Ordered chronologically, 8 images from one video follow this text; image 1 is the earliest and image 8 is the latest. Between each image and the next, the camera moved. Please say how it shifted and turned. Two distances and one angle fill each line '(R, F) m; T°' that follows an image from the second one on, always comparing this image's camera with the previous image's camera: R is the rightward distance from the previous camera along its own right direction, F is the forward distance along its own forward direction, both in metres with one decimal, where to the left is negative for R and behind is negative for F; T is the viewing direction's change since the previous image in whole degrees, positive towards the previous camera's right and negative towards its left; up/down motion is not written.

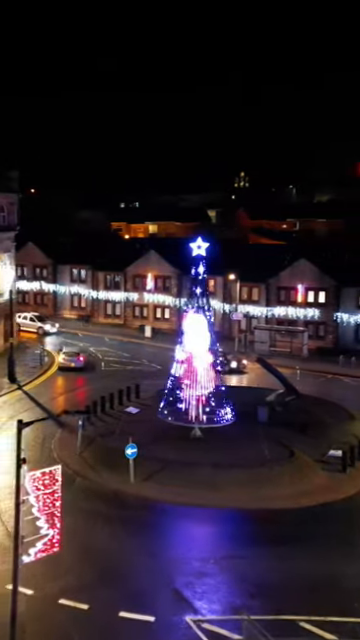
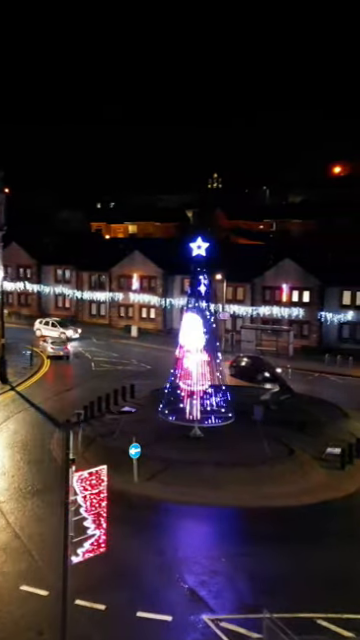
(-0.3, 0.0) m; 0°
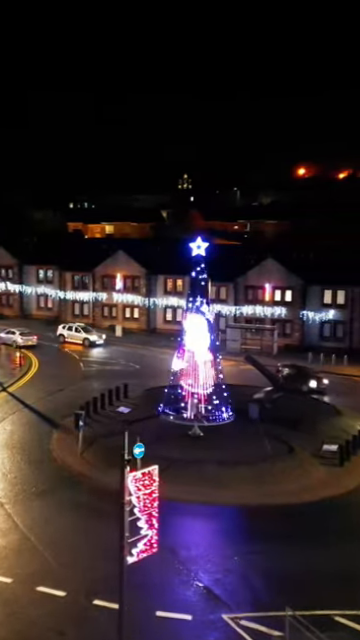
(-0.3, 0.0) m; +1°
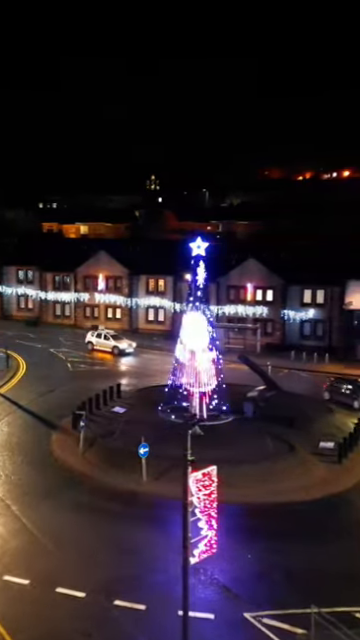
(-0.3, 0.0) m; +1°
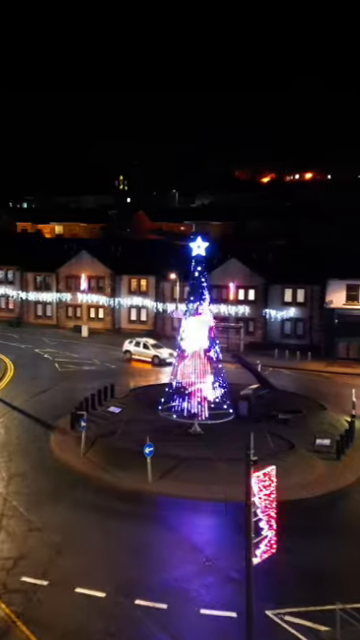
(-0.3, 0.0) m; +1°
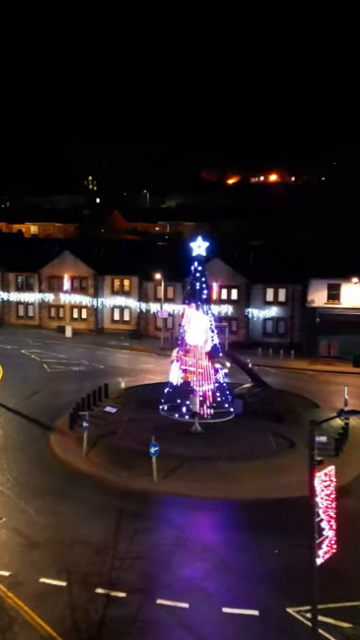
(-0.3, 0.0) m; +1°
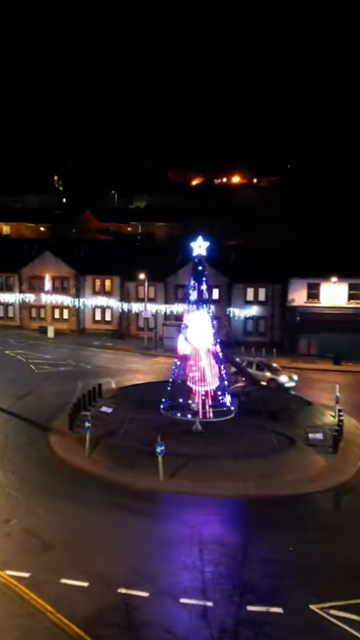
(-0.4, 0.0) m; +1°
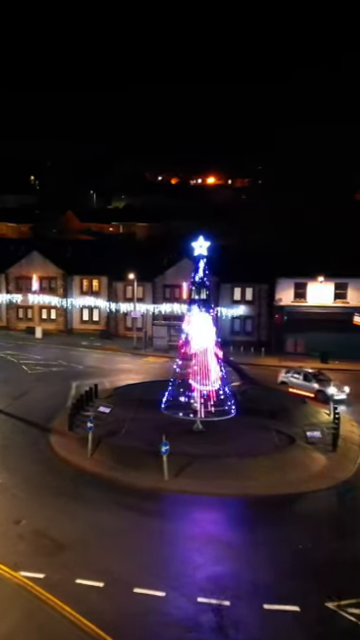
(-0.3, -0.1) m; 0°
